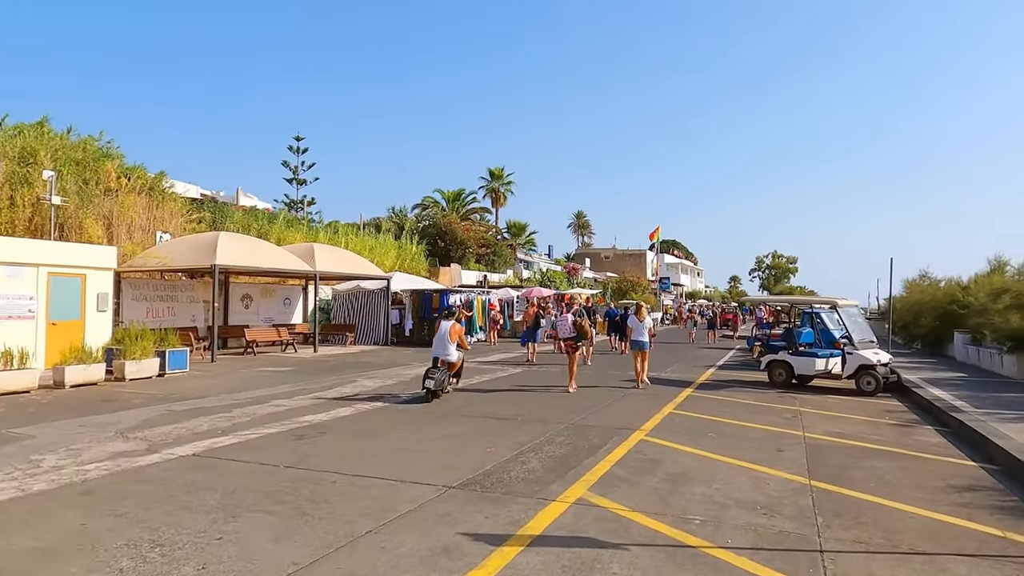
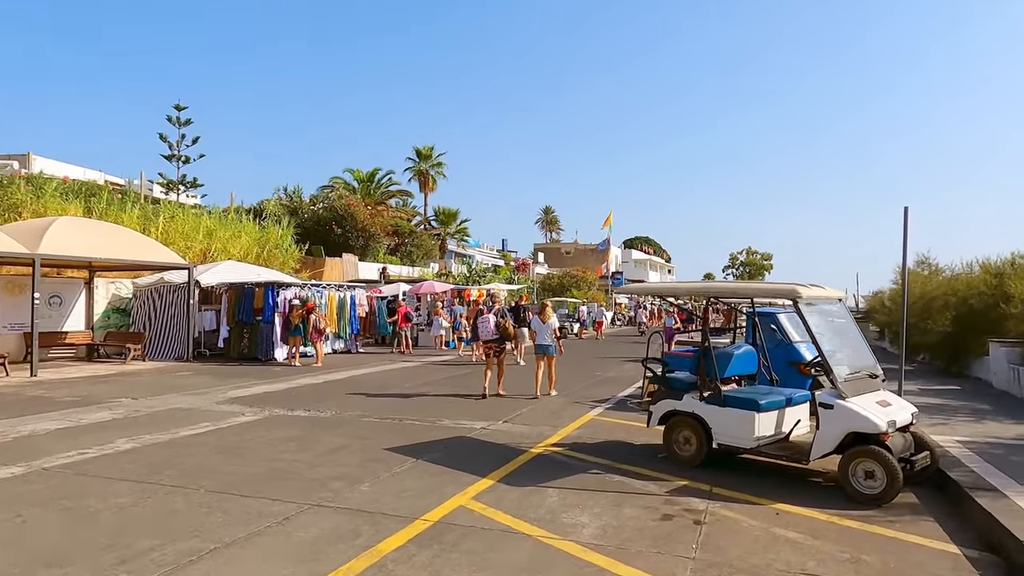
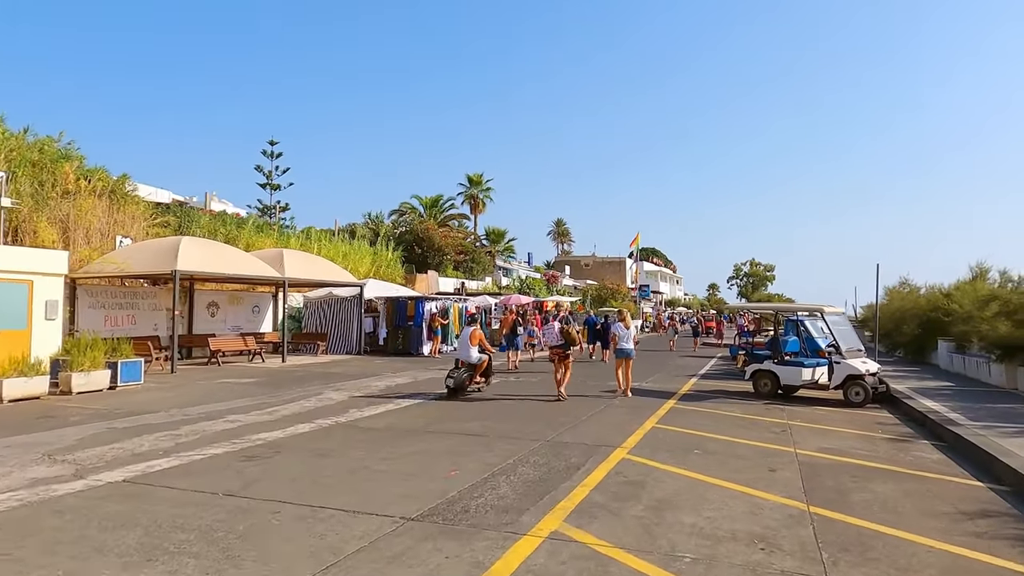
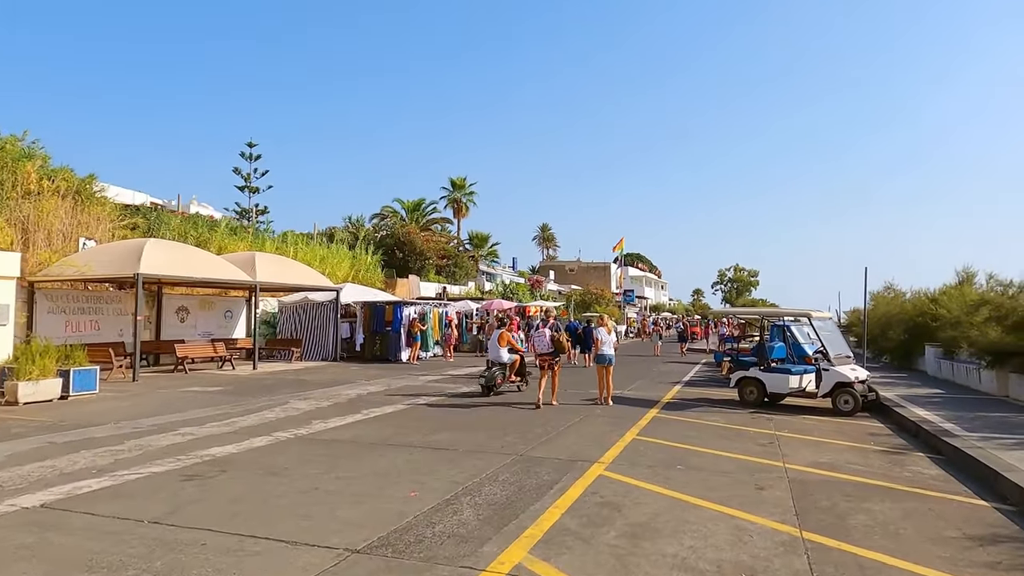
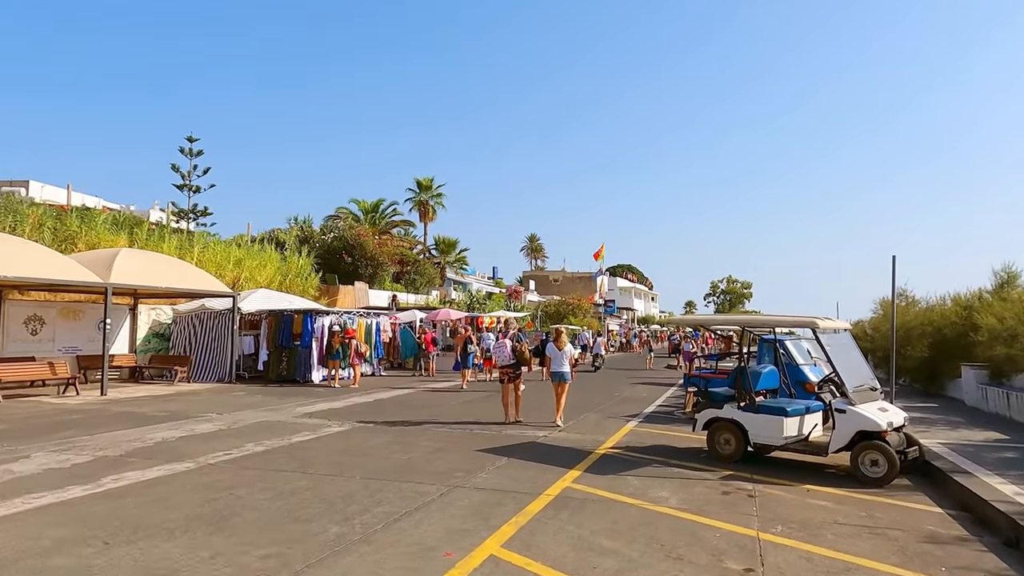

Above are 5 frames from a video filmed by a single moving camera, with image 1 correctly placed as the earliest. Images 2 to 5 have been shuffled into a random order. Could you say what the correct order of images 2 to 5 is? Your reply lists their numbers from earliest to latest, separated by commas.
3, 4, 5, 2
